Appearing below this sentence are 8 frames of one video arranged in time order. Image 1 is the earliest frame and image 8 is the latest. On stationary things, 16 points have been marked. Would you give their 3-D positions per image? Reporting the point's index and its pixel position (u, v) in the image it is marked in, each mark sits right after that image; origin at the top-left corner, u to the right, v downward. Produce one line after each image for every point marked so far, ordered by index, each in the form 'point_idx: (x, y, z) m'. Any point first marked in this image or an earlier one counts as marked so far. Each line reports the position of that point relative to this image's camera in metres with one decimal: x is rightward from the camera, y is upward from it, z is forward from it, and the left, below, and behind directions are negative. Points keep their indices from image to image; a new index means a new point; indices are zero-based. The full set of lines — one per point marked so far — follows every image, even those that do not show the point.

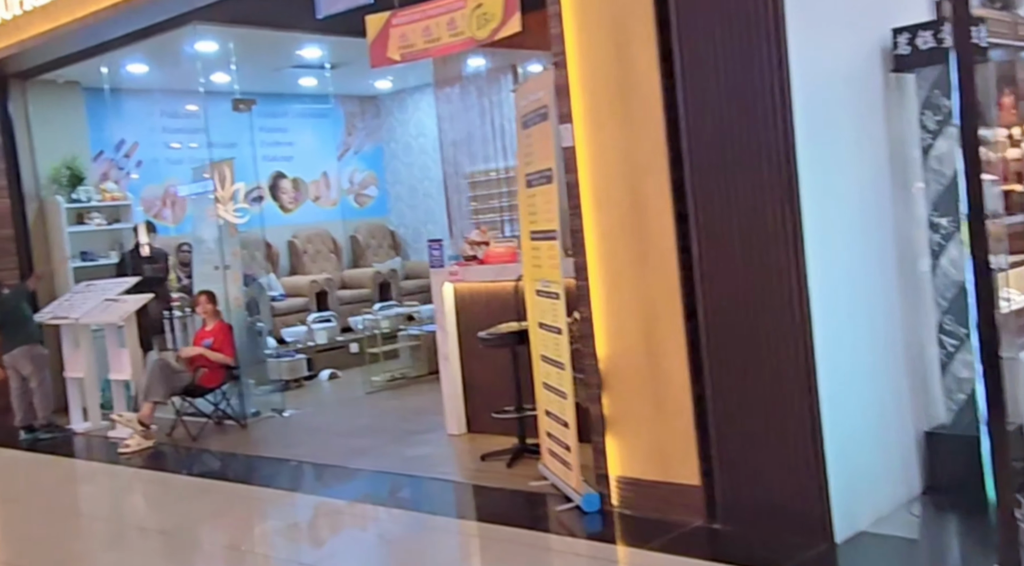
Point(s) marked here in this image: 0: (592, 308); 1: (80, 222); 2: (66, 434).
0: (+0.3, -0.1, +4.0) m
1: (-3.5, +0.5, +8.5) m
2: (-3.1, -1.1, +7.4) m
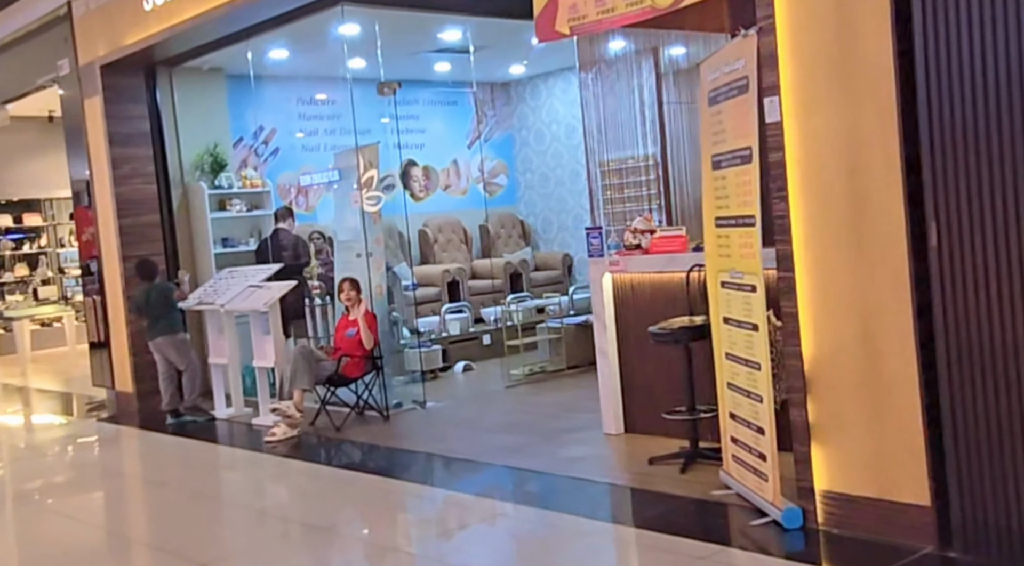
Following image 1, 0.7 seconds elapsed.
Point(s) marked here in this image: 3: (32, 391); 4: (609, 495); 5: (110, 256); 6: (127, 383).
0: (+1.0, -0.1, +3.6) m
1: (-2.4, +0.6, +8.5) m
2: (-2.1, -1.0, +7.4) m
3: (-5.6, -1.2, +12.1) m
4: (+0.4, -0.9, +4.5) m
5: (-3.2, +0.2, +8.2) m
6: (-3.0, -0.8, +8.2) m
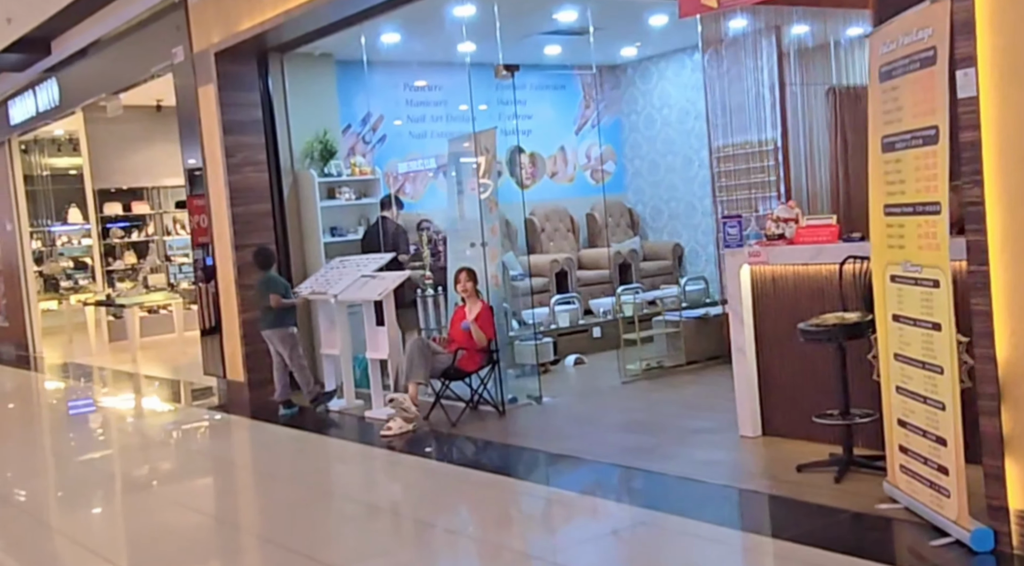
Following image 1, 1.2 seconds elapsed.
0: (+1.5, -0.1, +3.2) m
1: (-1.5, +0.7, +8.4) m
2: (-1.3, -0.9, +7.3) m
3: (-4.4, -1.1, +12.2) m
4: (+1.0, -0.9, +4.1) m
5: (-2.3, +0.3, +8.2) m
6: (-2.1, -0.7, +8.2) m
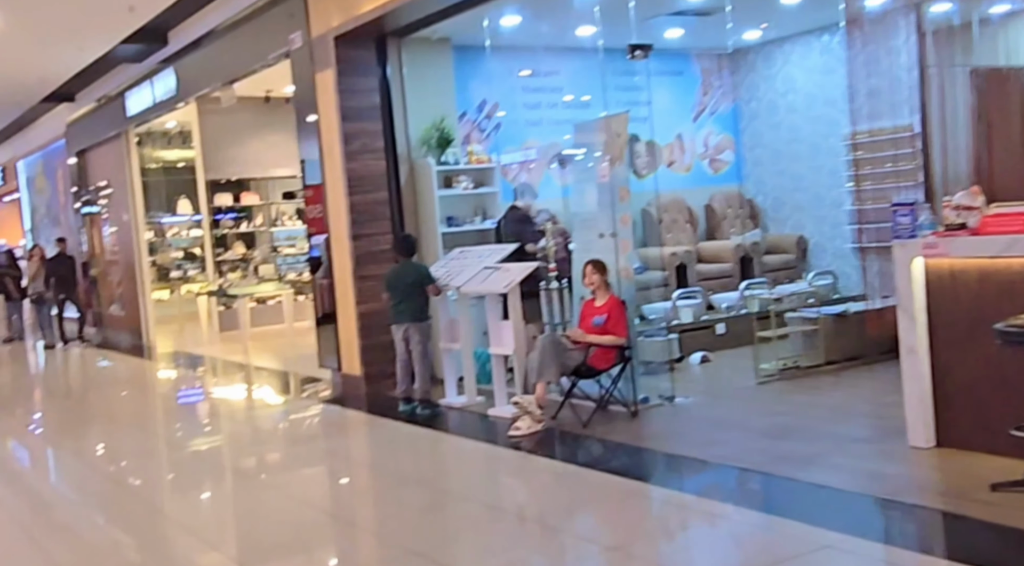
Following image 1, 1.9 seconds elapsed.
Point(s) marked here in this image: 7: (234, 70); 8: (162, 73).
0: (+1.9, 0.0, +2.7) m
1: (-0.5, +0.8, +8.1) m
2: (-0.5, -0.8, +7.0) m
3: (-3.1, -1.0, +12.2) m
4: (+1.5, -0.9, +3.7) m
5: (-1.3, +0.4, +8.0) m
6: (-1.2, -0.6, +8.0) m
7: (-3.0, +2.3, +11.2) m
8: (-4.2, +2.6, +12.6) m
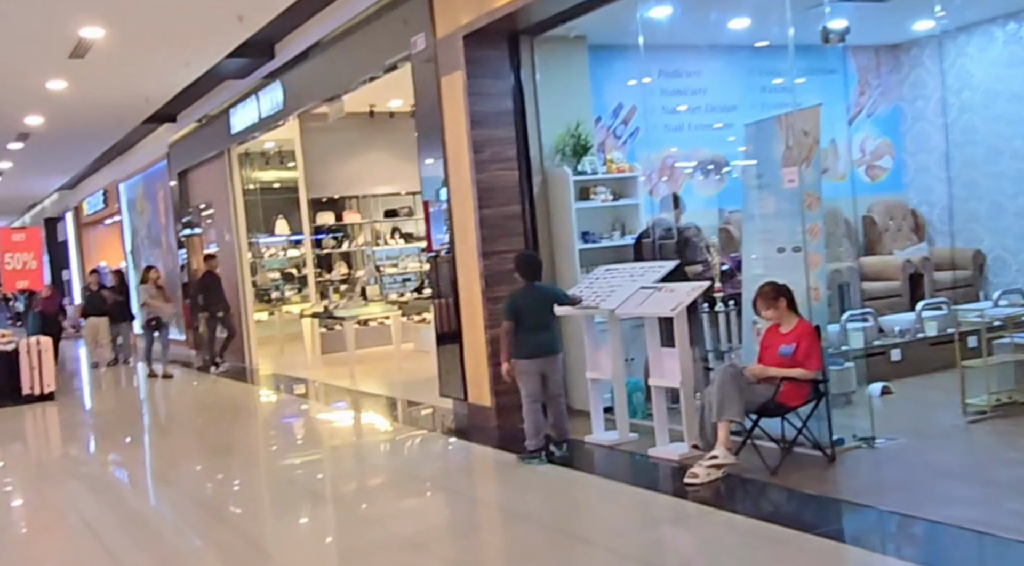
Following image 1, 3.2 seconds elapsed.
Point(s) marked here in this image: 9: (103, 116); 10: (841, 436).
0: (+2.5, -0.1, +1.8) m
1: (+0.5, +0.6, +7.4) m
2: (+0.5, -1.0, +6.2) m
3: (-1.8, -1.2, +11.6) m
4: (+2.2, -0.9, +2.7) m
5: (-0.3, +0.2, +7.3) m
6: (-0.2, -0.8, +7.3) m
7: (-1.7, +2.1, +10.6) m
8: (-2.8, +2.3, +12.2) m
9: (-5.4, +2.2, +13.8) m
10: (+1.7, -0.8, +5.3) m
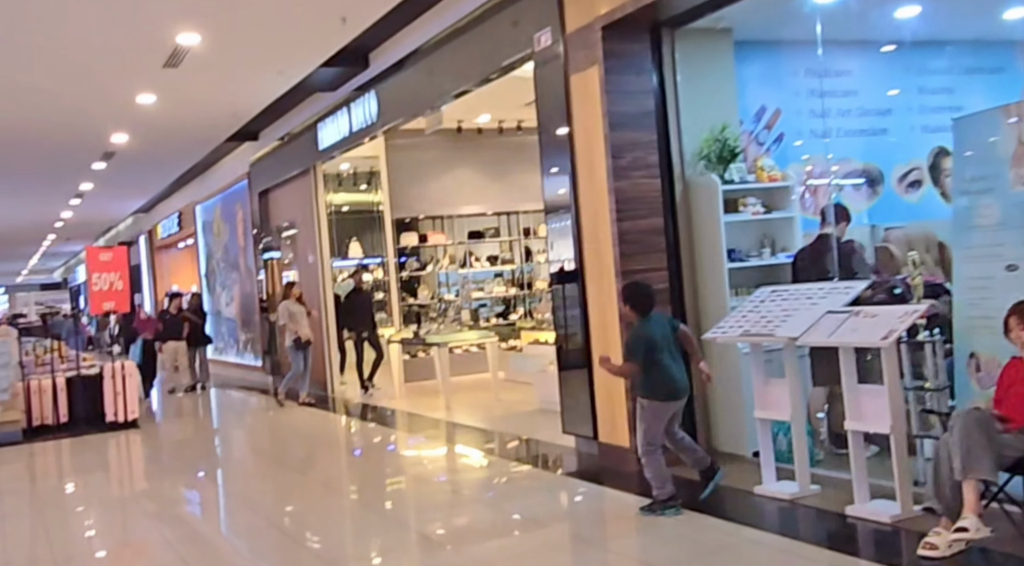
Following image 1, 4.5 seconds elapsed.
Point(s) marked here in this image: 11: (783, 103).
0: (+3.1, -0.1, +0.8) m
1: (+1.4, +0.5, +6.5) m
2: (+1.3, -1.1, +5.3) m
3: (-0.7, -1.5, +10.8) m
4: (+2.8, -1.0, +1.8) m
5: (+0.5, +0.1, +6.5) m
6: (+0.7, -0.9, +6.4) m
7: (-0.7, +1.8, +9.9) m
8: (-1.7, +2.0, +11.5) m
9: (-4.1, +1.9, +13.3) m
10: (+2.4, -0.9, +4.4) m
11: (+1.9, +1.2, +6.9) m
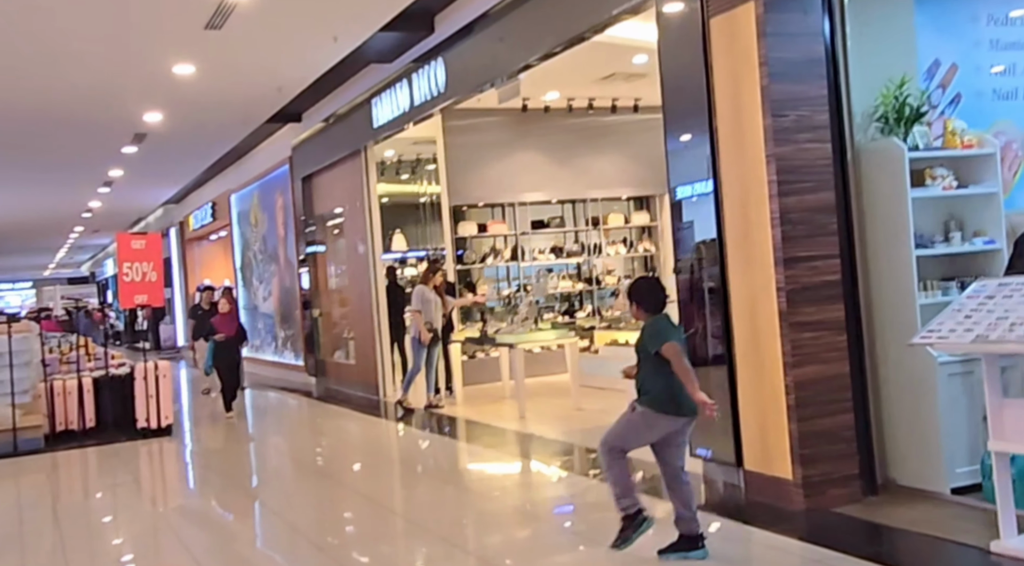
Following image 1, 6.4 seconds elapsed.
0: (+3.6, -0.1, -0.5) m
1: (+2.0, +0.5, +5.2) m
2: (+1.9, -1.1, +4.0) m
3: (+0.1, -1.4, +9.6) m
4: (+3.3, -0.9, +0.4) m
5: (+1.2, +0.1, +5.2) m
6: (+1.3, -0.9, +5.1) m
7: (+0.1, +1.9, +8.6) m
8: (-0.9, +2.1, +10.3) m
9: (-3.3, +2.0, +12.1) m
10: (+3.0, -0.9, +3.1) m
11: (+2.5, +1.2, +5.6) m
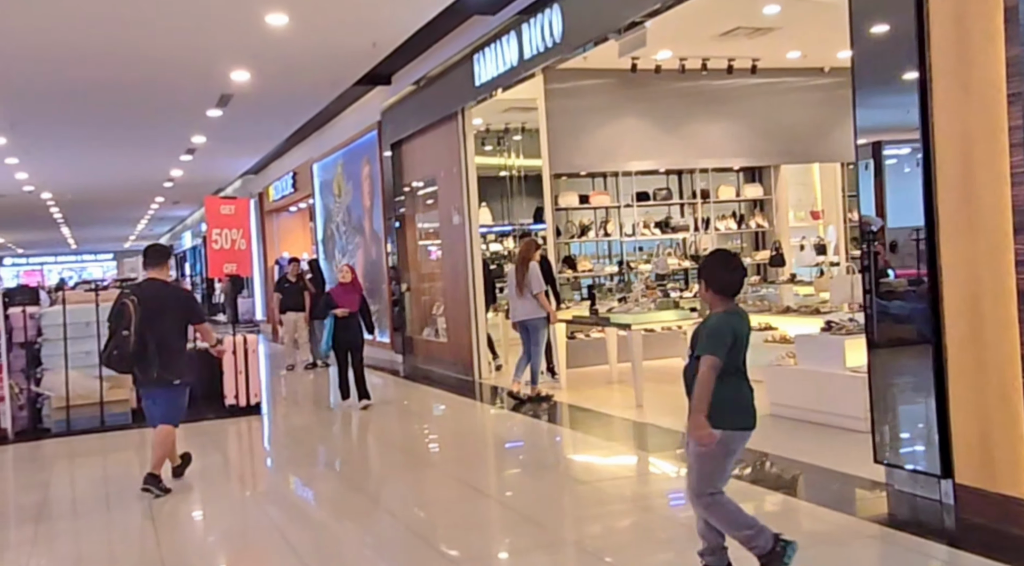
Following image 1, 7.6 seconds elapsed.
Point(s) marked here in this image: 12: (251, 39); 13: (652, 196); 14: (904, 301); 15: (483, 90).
0: (+3.9, -0.1, -1.7) m
1: (+2.7, +0.6, +4.1) m
2: (+2.5, -1.0, +3.0) m
3: (+1.0, -1.2, +8.7) m
4: (+3.7, -1.0, -0.7) m
5: (+1.9, +0.2, +4.2) m
6: (+2.0, -0.8, +4.1) m
7: (+1.0, +2.1, +7.7) m
8: (+0.1, +2.4, +9.4) m
9: (-2.1, +2.3, +11.4) m
10: (+3.5, -0.8, +2.0) m
11: (+3.3, +1.3, +4.5) m
12: (-2.4, +2.3, +9.6) m
13: (+1.7, +1.0, +12.1) m
14: (+1.8, 0.0, +4.5) m
15: (-0.4, +1.9, +10.6) m
